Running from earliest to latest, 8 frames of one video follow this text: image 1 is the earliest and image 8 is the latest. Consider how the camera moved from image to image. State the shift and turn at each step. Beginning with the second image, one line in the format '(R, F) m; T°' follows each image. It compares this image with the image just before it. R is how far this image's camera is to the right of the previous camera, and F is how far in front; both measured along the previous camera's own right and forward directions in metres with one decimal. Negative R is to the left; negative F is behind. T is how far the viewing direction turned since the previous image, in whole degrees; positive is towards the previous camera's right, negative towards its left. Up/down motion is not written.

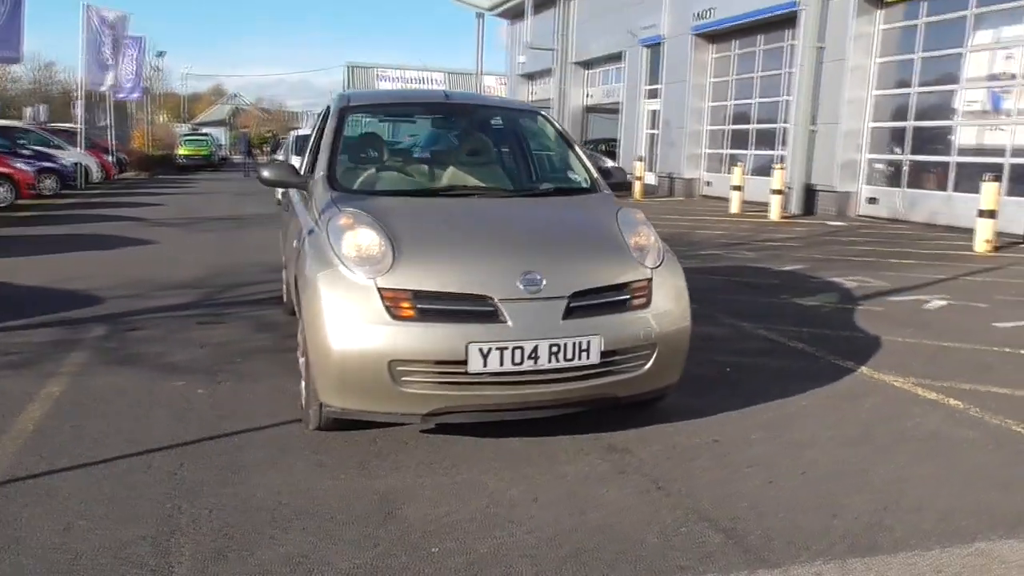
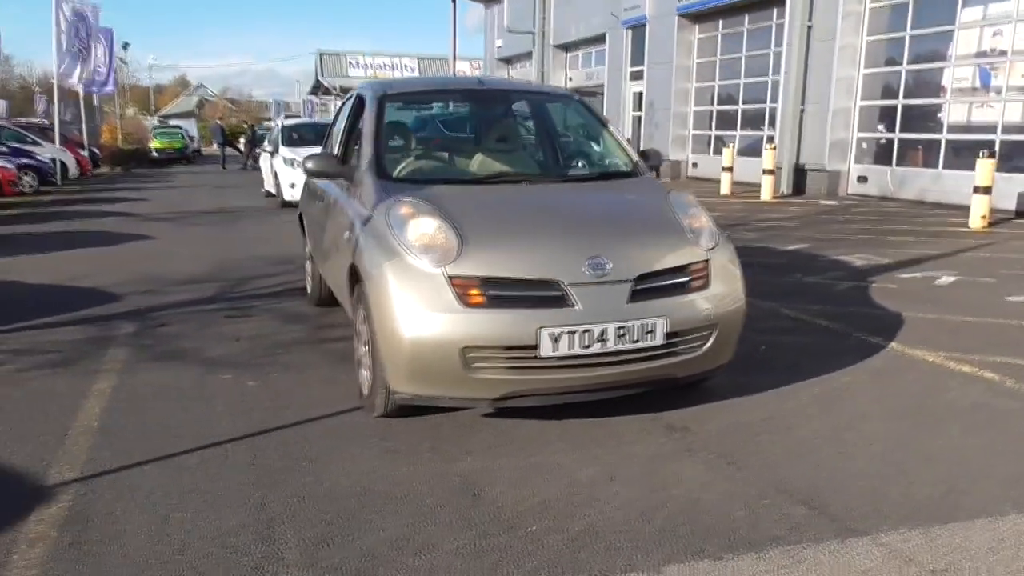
(-0.4, -0.1) m; +2°
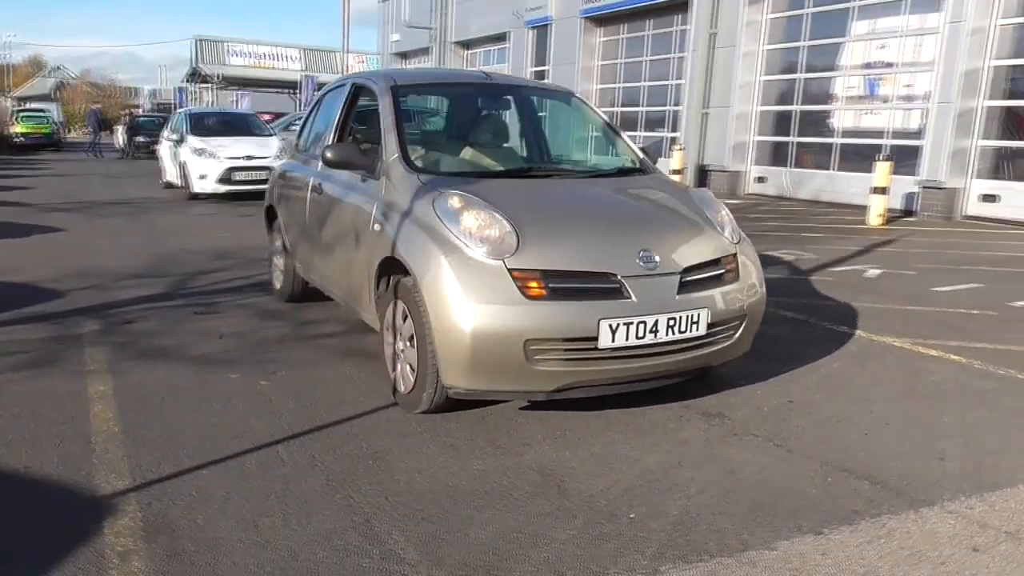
(-0.9, 0.0) m; +9°
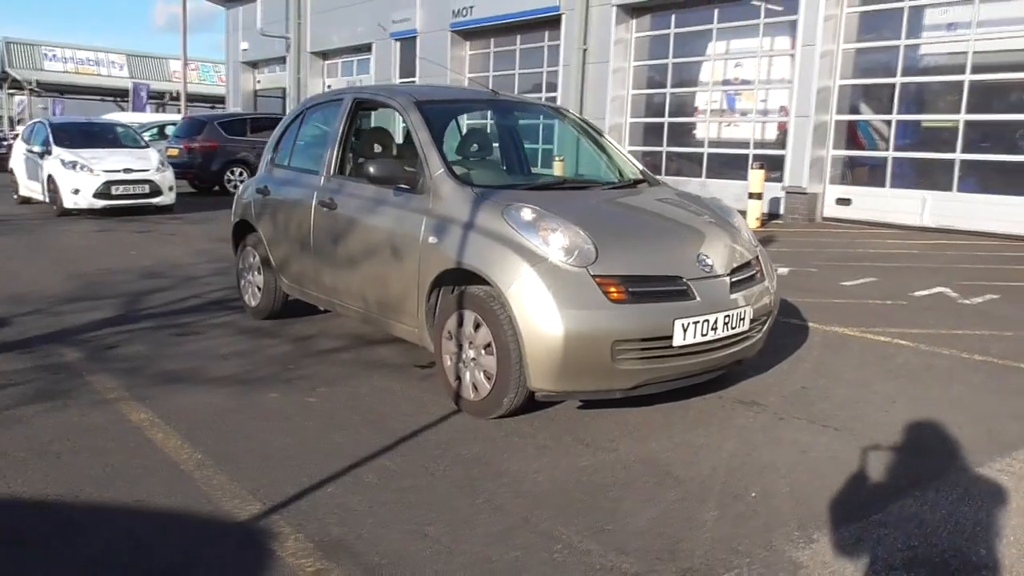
(-1.2, -0.1) m; +11°
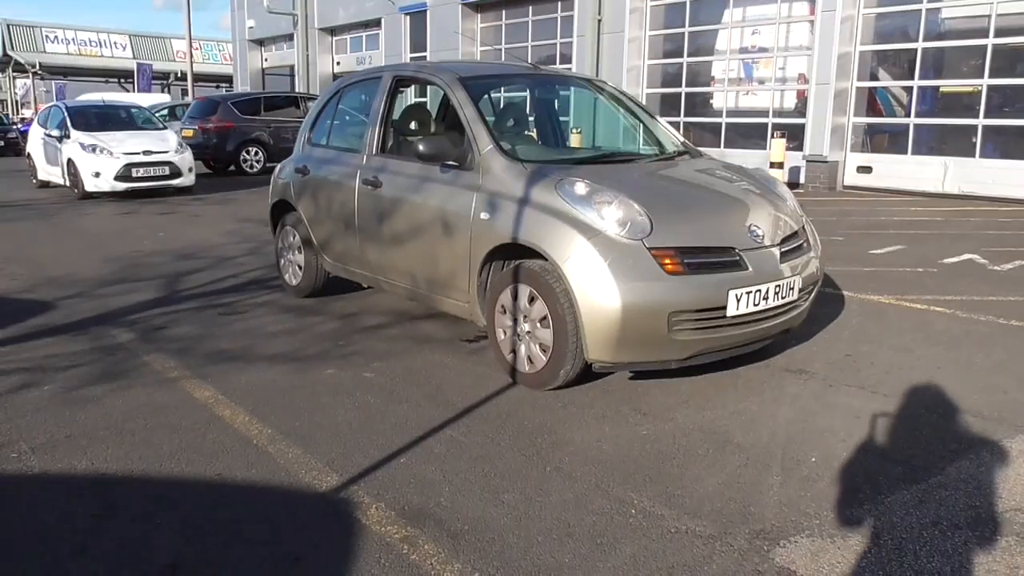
(-0.2, -0.1) m; -1°
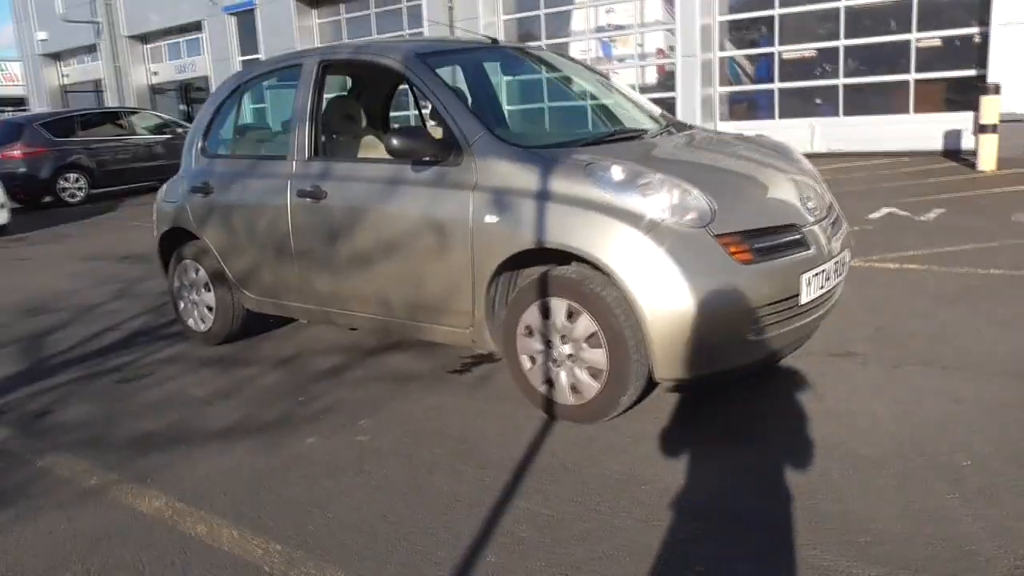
(-0.8, +1.0) m; +11°
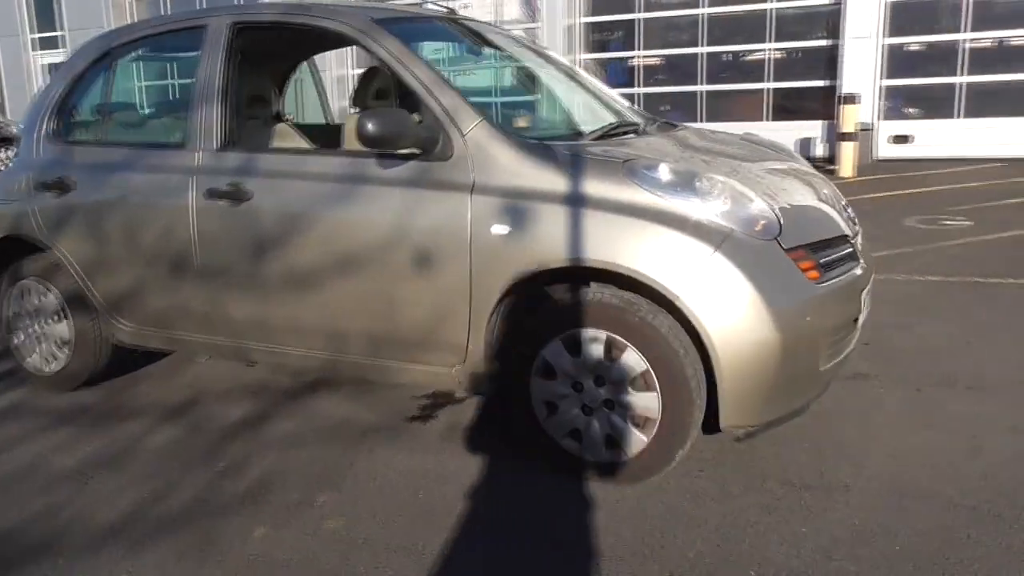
(-0.7, +0.9) m; +13°
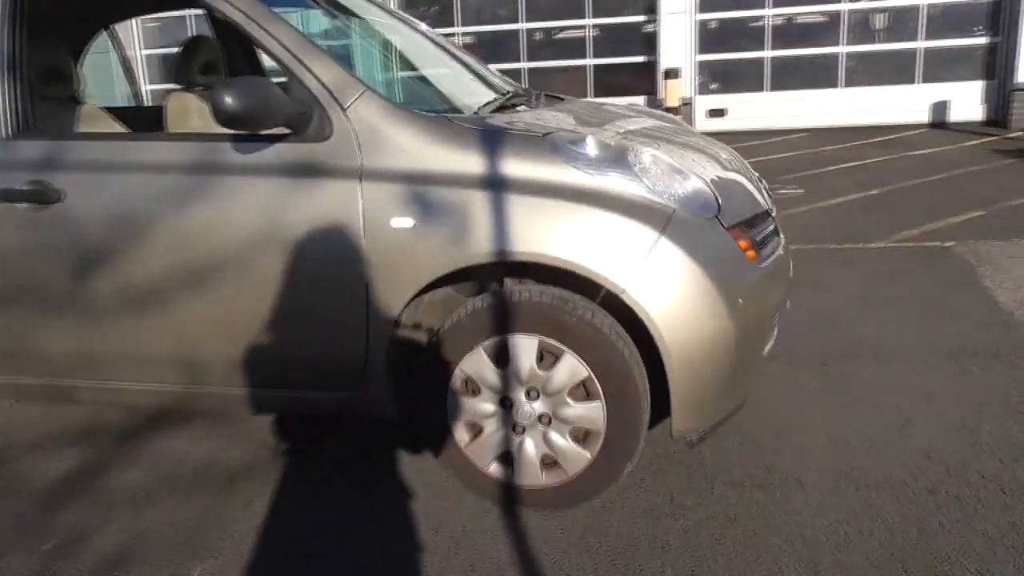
(-0.3, +0.5) m; +12°
